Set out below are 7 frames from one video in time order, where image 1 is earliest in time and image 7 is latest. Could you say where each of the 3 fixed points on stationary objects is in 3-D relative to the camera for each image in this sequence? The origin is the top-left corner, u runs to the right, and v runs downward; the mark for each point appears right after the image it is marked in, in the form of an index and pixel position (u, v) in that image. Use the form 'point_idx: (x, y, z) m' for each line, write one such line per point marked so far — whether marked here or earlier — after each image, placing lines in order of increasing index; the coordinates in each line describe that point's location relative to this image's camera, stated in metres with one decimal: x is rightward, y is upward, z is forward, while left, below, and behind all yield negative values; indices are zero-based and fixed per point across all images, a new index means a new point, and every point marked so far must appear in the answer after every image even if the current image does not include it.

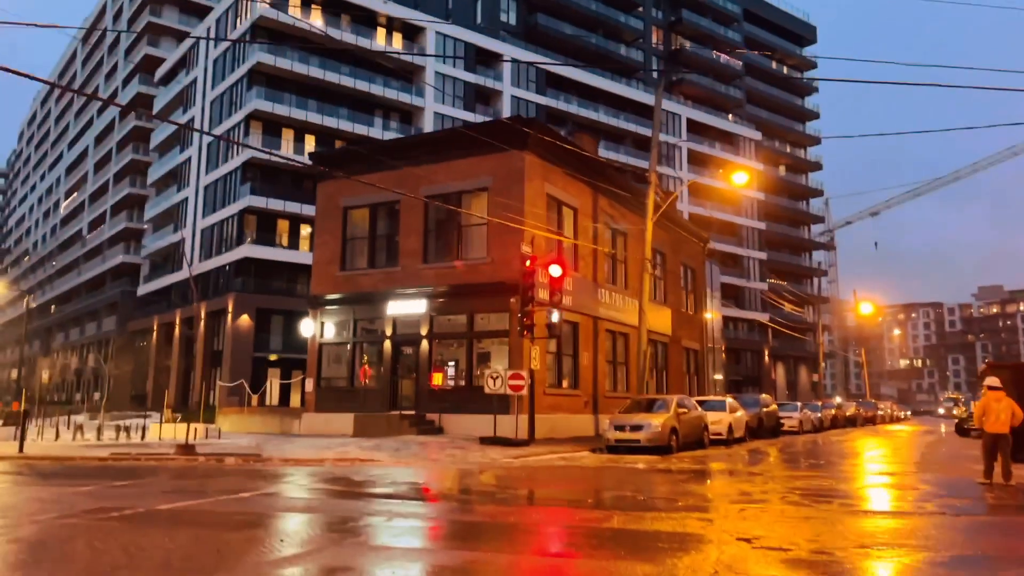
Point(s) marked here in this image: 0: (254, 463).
0: (-5.2, -3.5, +15.9) m
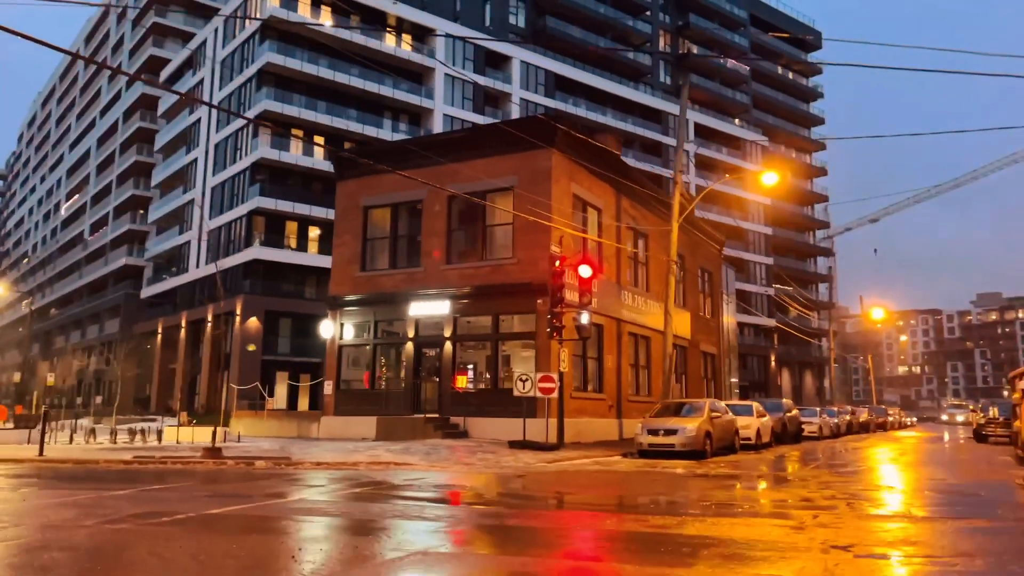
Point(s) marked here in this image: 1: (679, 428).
0: (-4.5, -3.5, +15.5) m
1: (+4.0, -3.3, +18.5) m
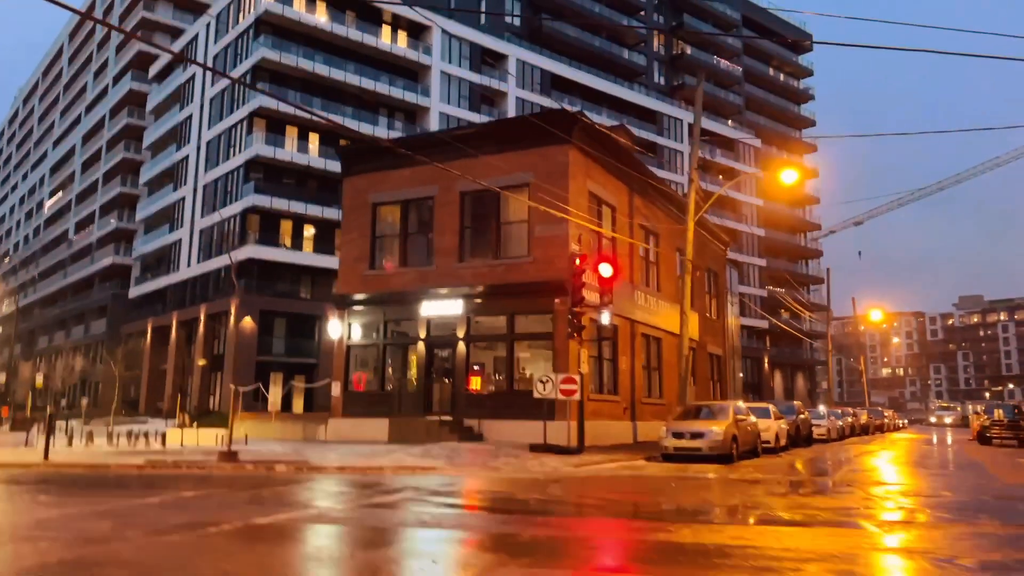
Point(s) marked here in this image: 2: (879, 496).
0: (-3.9, -3.4, +14.8) m
1: (+4.5, -3.3, +18.0) m
2: (+6.5, -3.6, +13.6) m
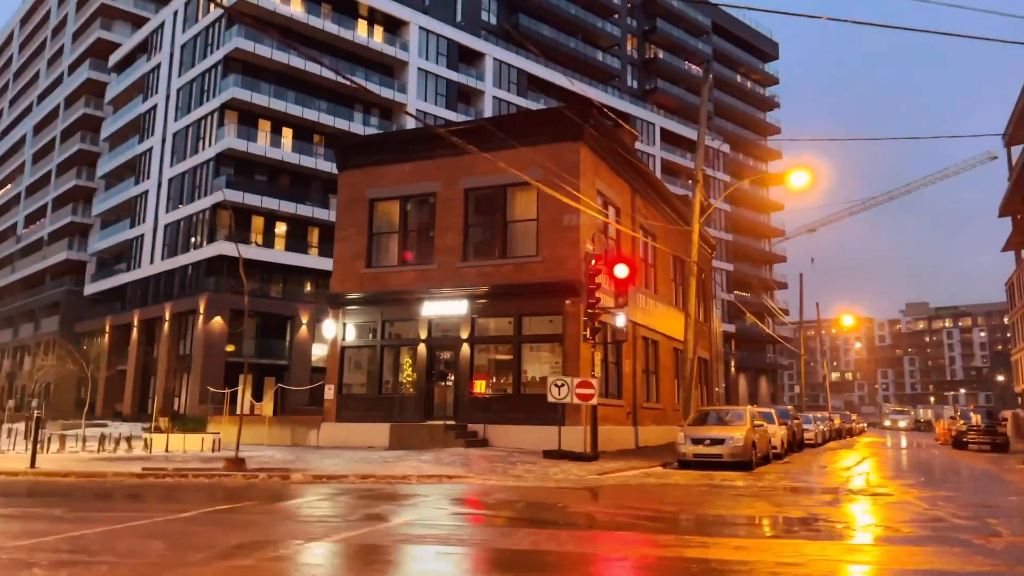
0: (-3.4, -3.4, +13.9) m
1: (+4.8, -3.4, +17.6) m
2: (+7.1, -3.6, +13.3) m
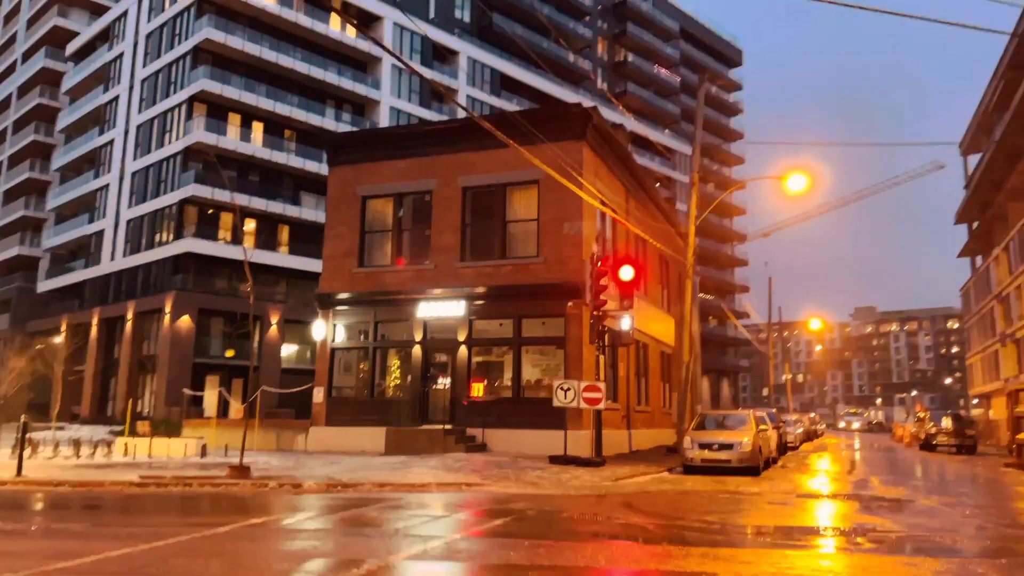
0: (-3.0, -3.4, +13.3) m
1: (+4.9, -3.4, +17.4) m
2: (+7.4, -3.7, +13.3) m
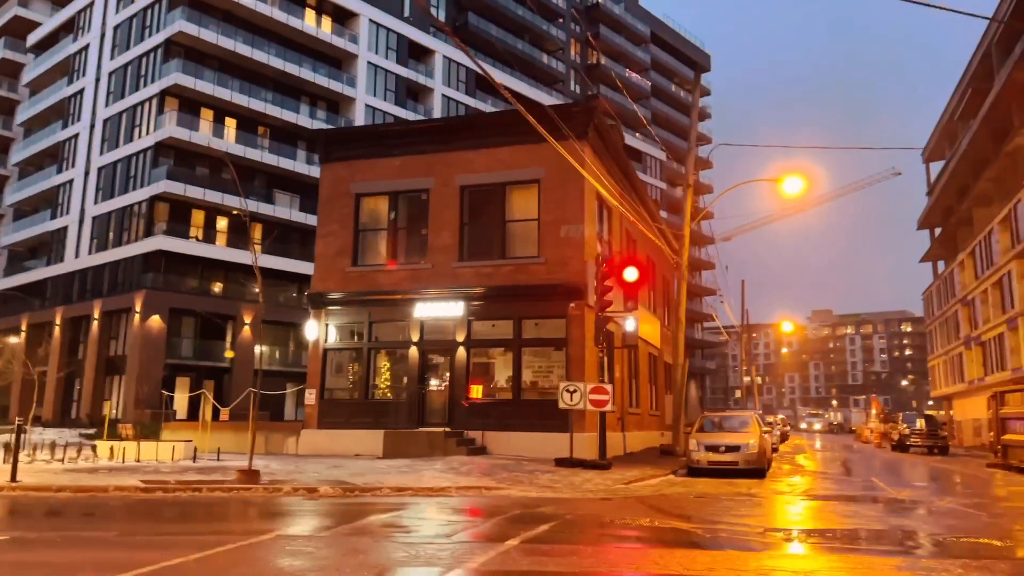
0: (-2.7, -3.4, +12.9) m
1: (+5.1, -3.5, +17.4) m
2: (+7.8, -3.8, +13.3) m
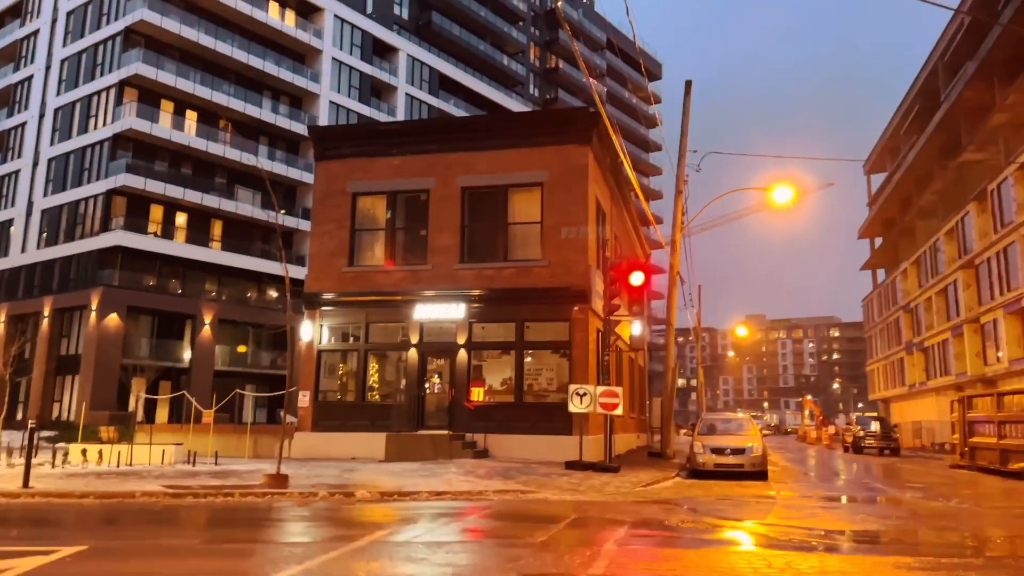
0: (-2.1, -3.4, +12.7) m
1: (+5.3, -3.6, +17.8) m
2: (+8.3, -3.9, +14.0) m
